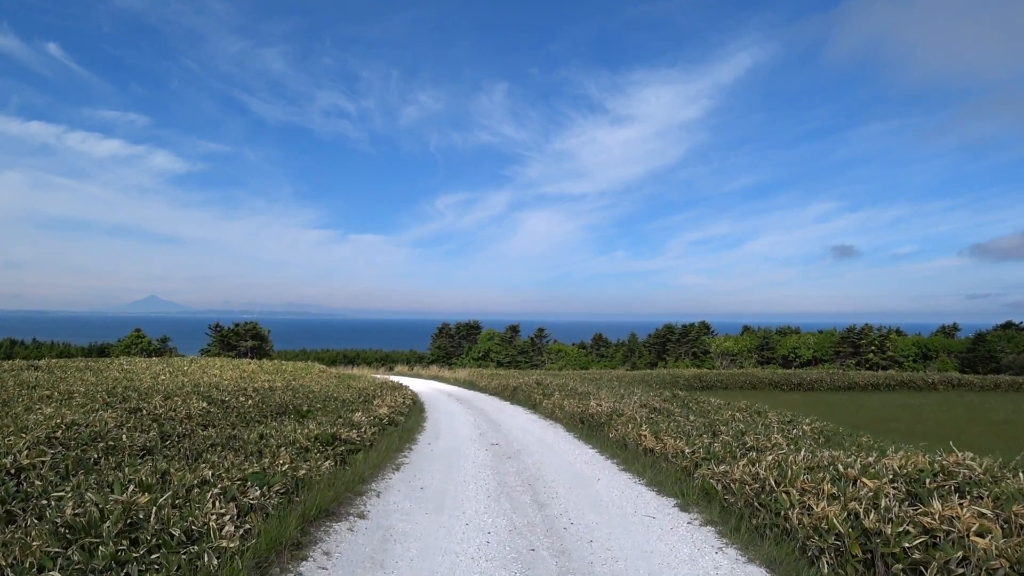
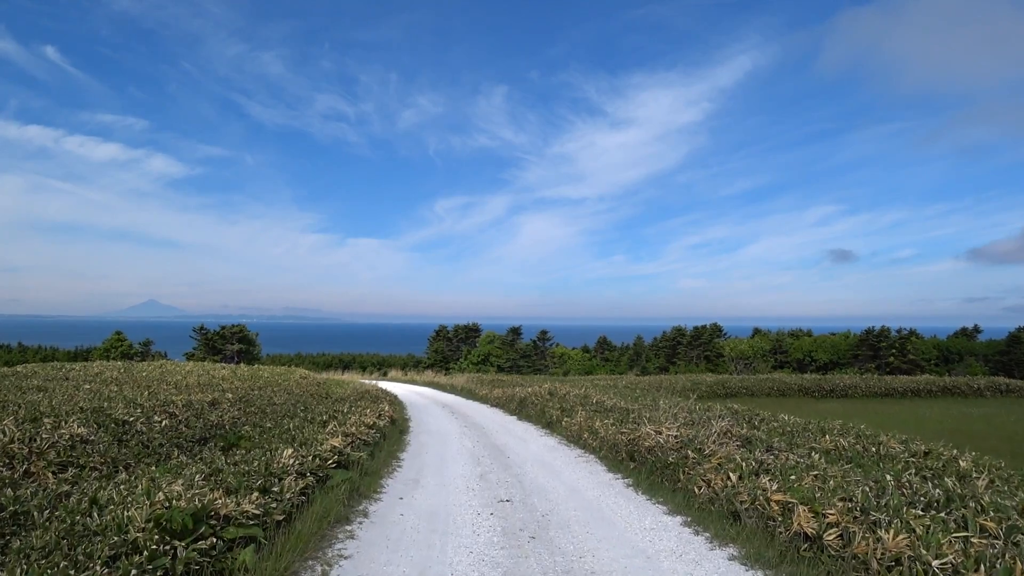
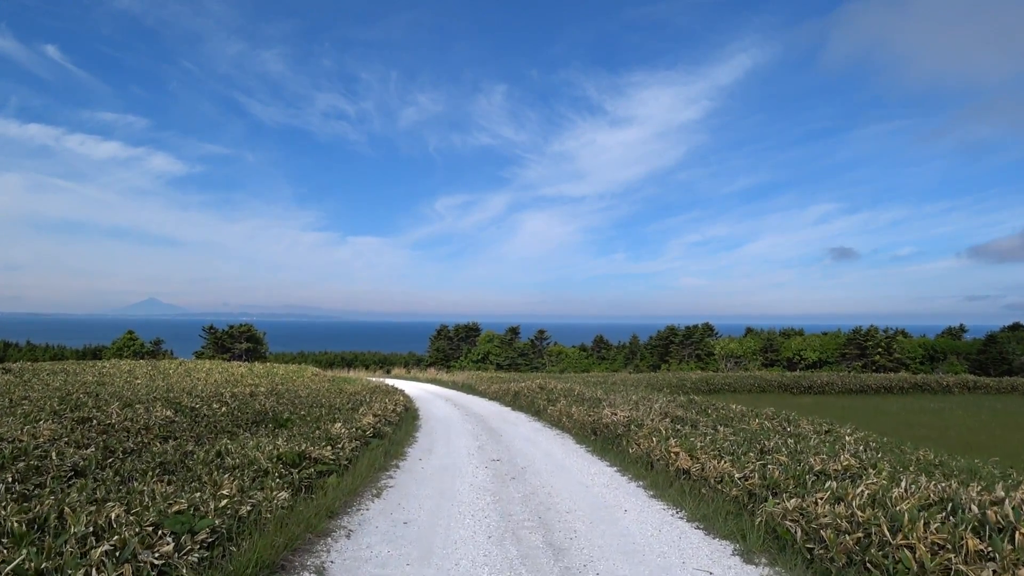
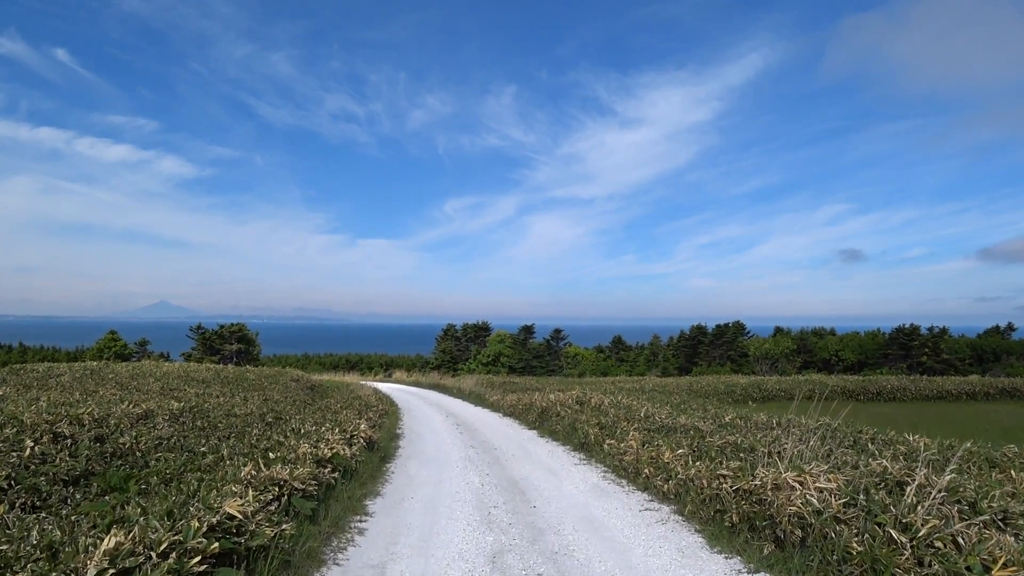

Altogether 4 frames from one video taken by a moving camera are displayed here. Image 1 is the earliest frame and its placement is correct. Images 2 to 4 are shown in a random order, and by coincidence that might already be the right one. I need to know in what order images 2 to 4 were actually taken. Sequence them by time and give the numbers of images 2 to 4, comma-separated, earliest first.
3, 2, 4
